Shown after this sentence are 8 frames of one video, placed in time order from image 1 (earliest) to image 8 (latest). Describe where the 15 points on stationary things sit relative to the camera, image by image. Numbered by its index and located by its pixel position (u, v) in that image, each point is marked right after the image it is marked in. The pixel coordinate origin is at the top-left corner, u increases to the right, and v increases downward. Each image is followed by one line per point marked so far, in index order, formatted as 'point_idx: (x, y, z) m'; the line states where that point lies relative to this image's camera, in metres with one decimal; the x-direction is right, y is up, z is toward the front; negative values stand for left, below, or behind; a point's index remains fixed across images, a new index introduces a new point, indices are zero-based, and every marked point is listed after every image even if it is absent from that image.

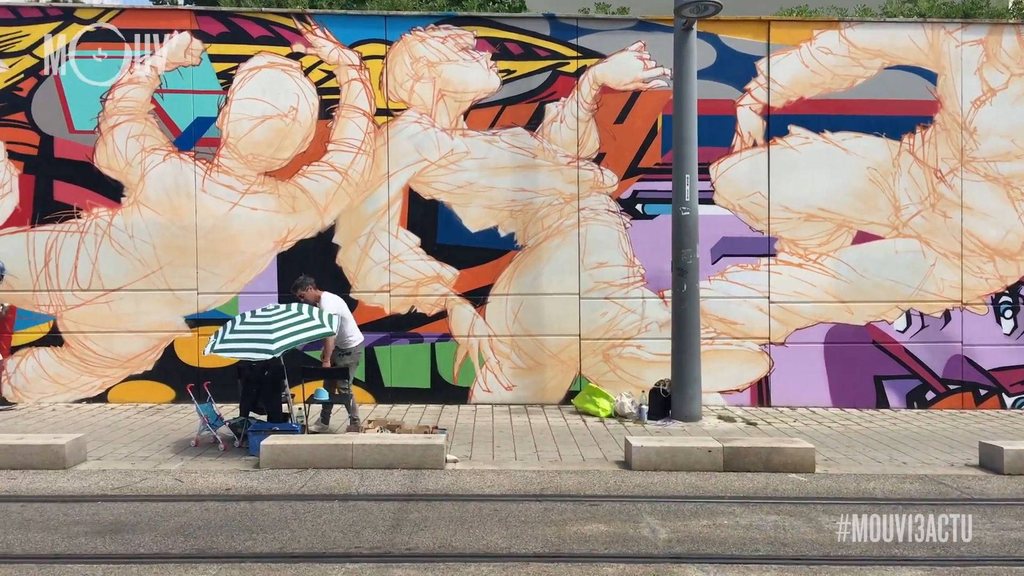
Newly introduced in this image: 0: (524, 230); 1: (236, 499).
0: (+0.1, +0.6, +9.3) m
1: (-1.7, -1.3, +5.2) m
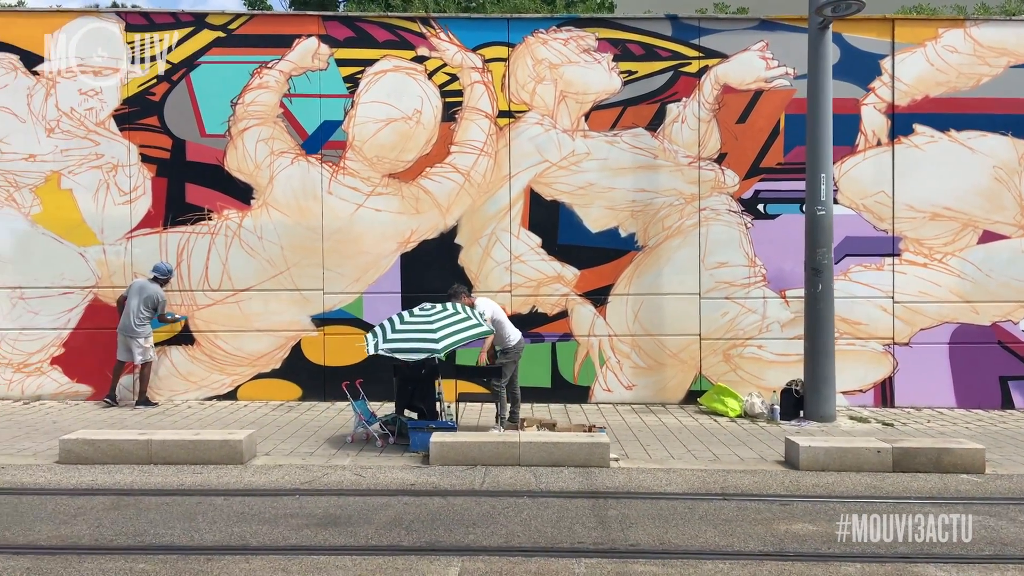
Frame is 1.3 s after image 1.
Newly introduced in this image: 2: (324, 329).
0: (+1.5, +0.6, +9.3) m
1: (-0.5, -1.3, +5.3) m
2: (-2.1, -0.5, +9.4) m
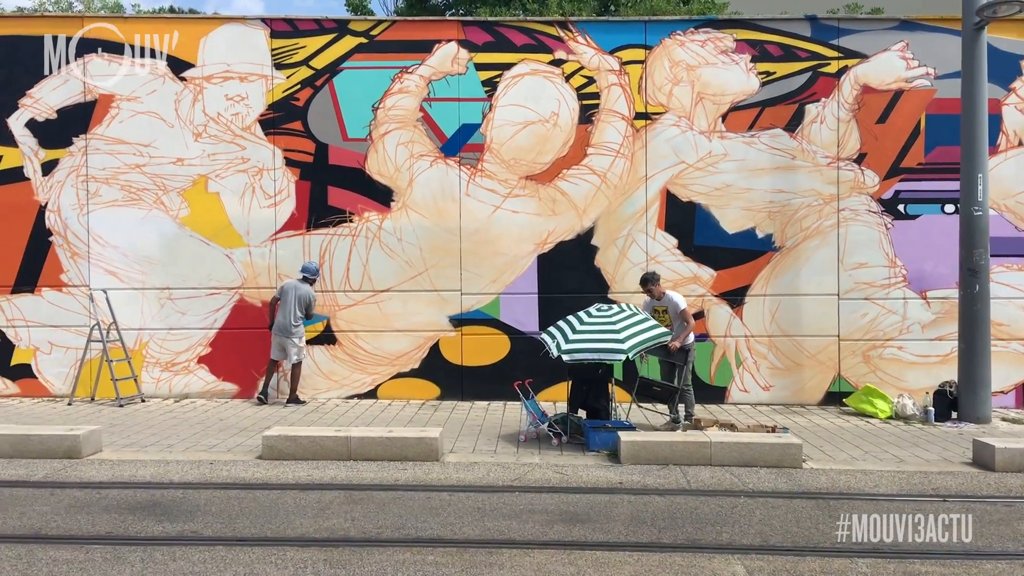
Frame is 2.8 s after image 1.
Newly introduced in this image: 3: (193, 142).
0: (+3.0, +0.6, +9.3) m
1: (+0.9, -1.3, +5.4) m
2: (-0.6, -0.5, +9.5) m
3: (-3.6, +1.7, +9.6) m
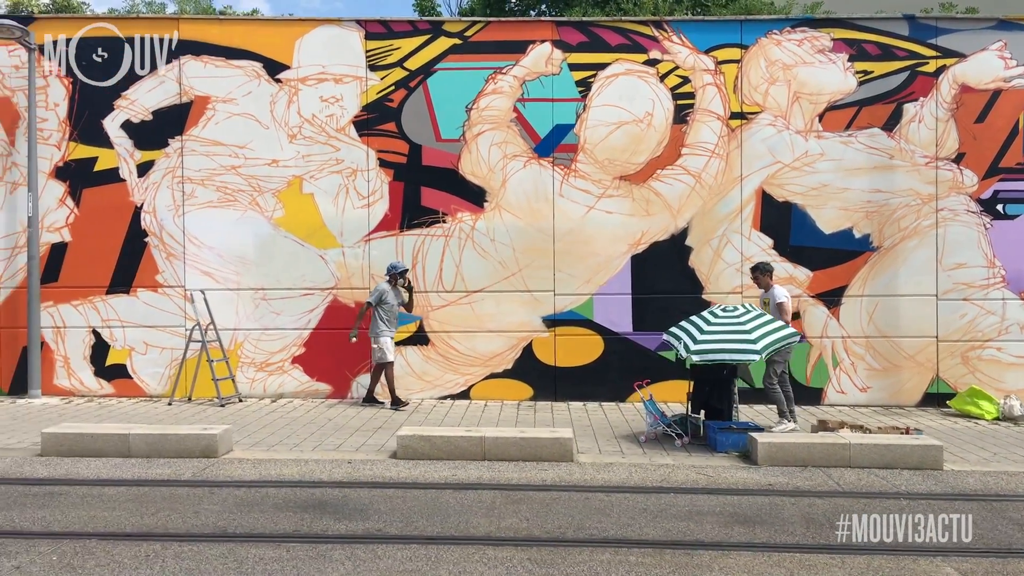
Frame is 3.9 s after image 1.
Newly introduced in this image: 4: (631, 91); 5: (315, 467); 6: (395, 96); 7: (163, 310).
0: (+4.1, +0.6, +9.3) m
1: (+1.9, -1.3, +5.4) m
2: (+0.5, -0.5, +9.5) m
3: (-2.6, +1.7, +9.6) m
4: (+1.3, +2.2, +9.5) m
5: (-1.4, -1.3, +6.2) m
6: (-1.3, +2.2, +9.5) m
7: (-4.0, -0.2, +9.7) m
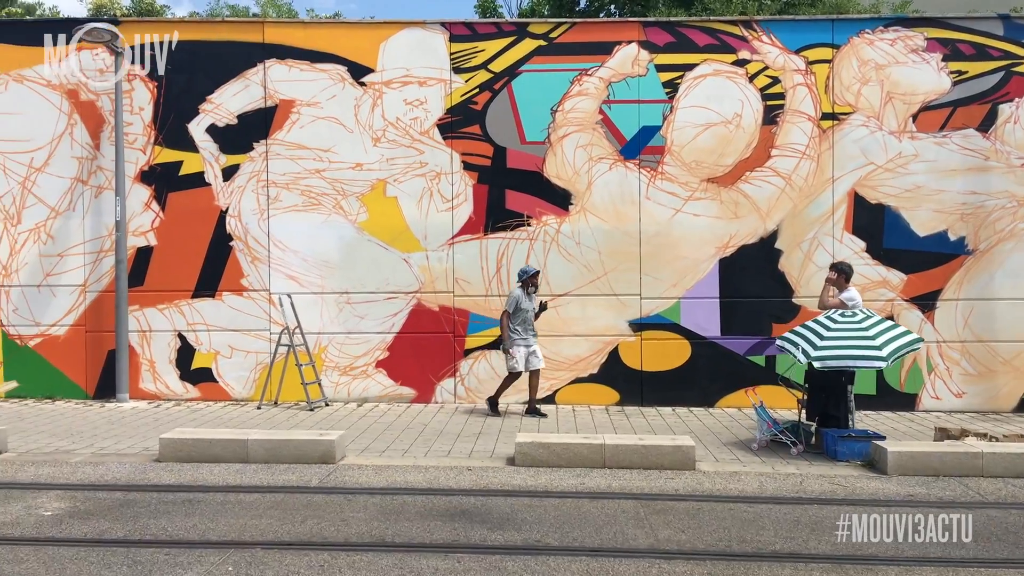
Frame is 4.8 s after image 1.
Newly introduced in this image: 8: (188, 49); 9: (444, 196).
0: (+5.0, +0.6, +9.1) m
1: (+2.7, -1.4, +5.3) m
2: (+1.5, -0.5, +9.4) m
3: (-1.6, +1.6, +9.6) m
4: (+2.3, +2.2, +9.3) m
5: (-0.5, -1.4, +6.2) m
6: (-0.4, +2.2, +9.5) m
7: (-3.0, -0.3, +9.7) m
8: (-3.7, +2.7, +9.6) m
9: (-0.8, +1.0, +9.5) m
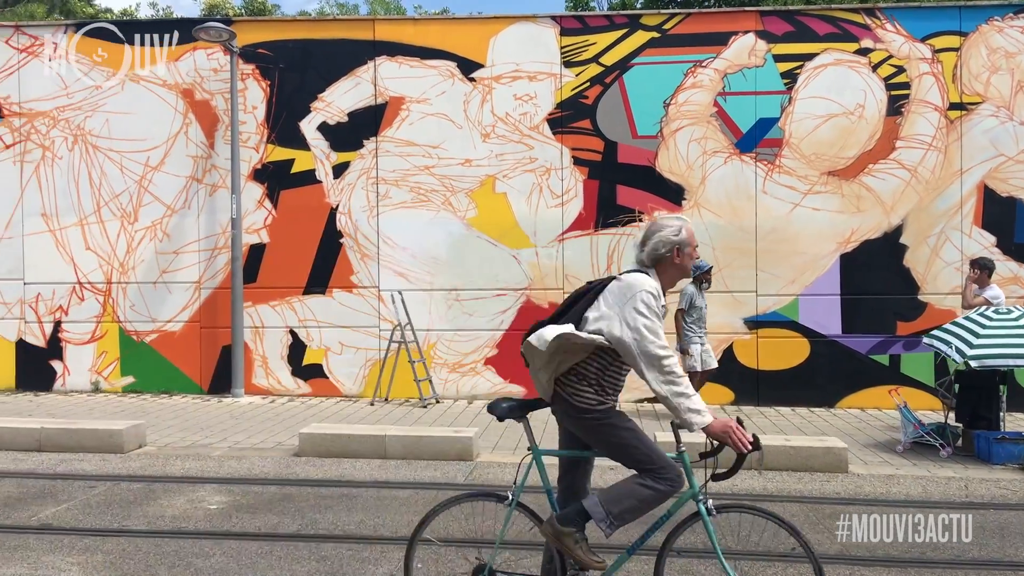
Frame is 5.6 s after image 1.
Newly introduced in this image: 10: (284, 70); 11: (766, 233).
0: (+6.3, +0.6, +8.7) m
1: (+3.7, -1.3, +5.0) m
2: (+2.7, -0.5, +9.2) m
3: (-0.3, +1.7, +9.5) m
4: (+3.5, +2.2, +9.1) m
5: (+0.5, -1.3, +6.0) m
6: (+0.9, +2.2, +9.4) m
7: (-1.8, -0.3, +9.7) m
8: (-2.4, +2.8, +9.7) m
9: (+0.5, +1.1, +9.4) m
10: (-2.6, +2.5, +9.7) m
11: (+2.8, +0.6, +9.2) m
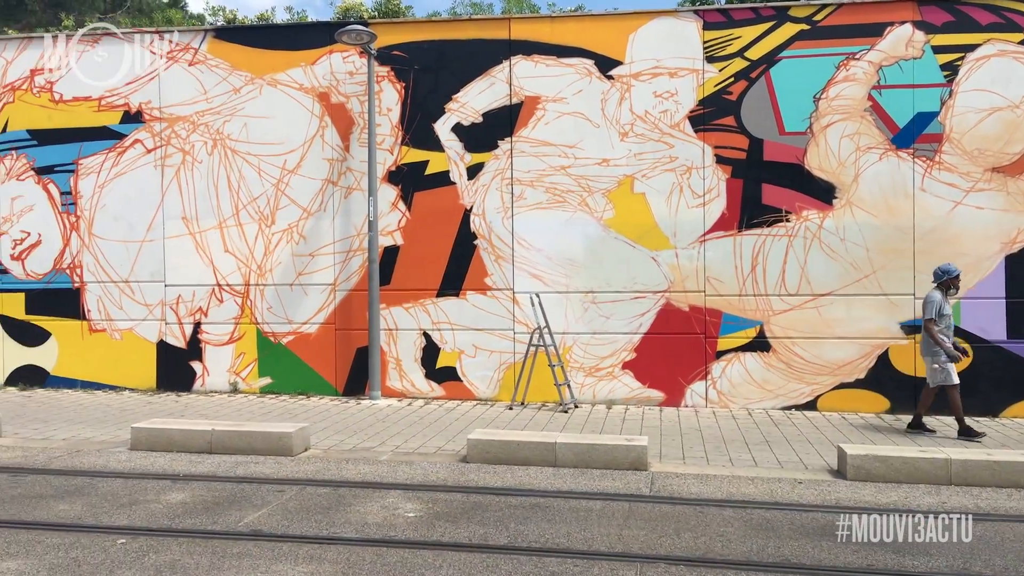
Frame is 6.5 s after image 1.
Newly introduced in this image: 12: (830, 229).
0: (+7.7, +0.6, +7.9) m
1: (+4.9, -1.4, +4.5) m
2: (+4.2, -0.5, +8.7) m
3: (+1.2, +1.6, +9.3) m
4: (+5.0, +2.2, +8.5) m
5: (+1.8, -1.4, +5.8) m
6: (+2.4, +2.2, +9.0) m
7: (-0.2, -0.3, +9.6) m
8: (-0.9, +2.7, +9.7) m
9: (+2.0, +1.1, +9.2) m
10: (-1.1, +2.5, +9.7) m
11: (+4.3, +0.6, +8.7) m
12: (+3.4, +0.6, +8.9) m
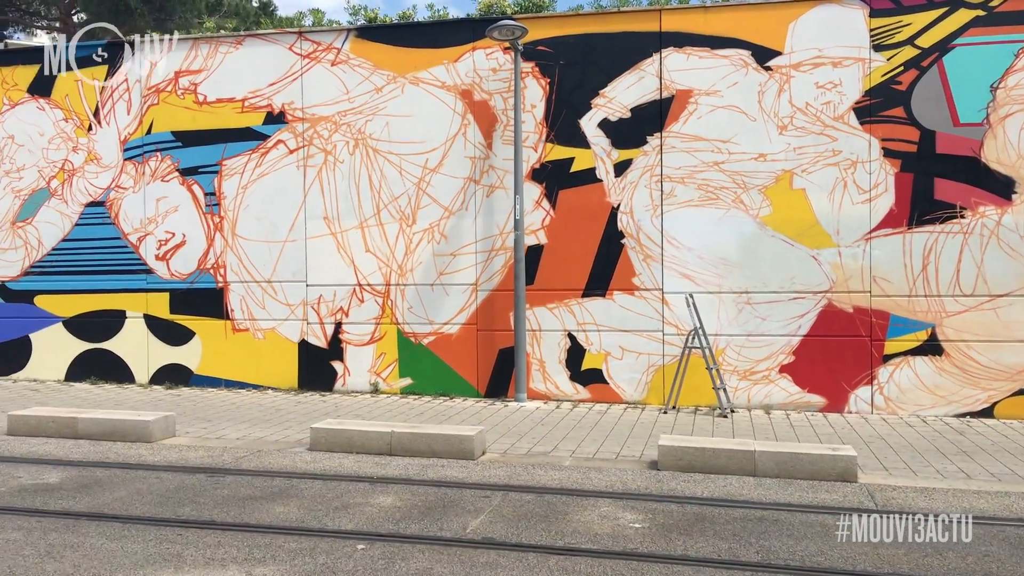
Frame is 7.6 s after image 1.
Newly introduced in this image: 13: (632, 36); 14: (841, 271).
0: (+9.2, +0.6, +7.1) m
1: (+6.2, -1.4, +3.8) m
2: (+5.8, -0.5, +8.1) m
3: (+2.8, +1.6, +8.9) m
4: (+6.6, +2.2, +7.9) m
5: (+3.1, -1.4, +5.4) m
6: (+4.0, +2.2, +8.6) m
7: (+1.4, -0.3, +9.3) m
8: (+0.8, +2.7, +9.4) m
9: (+3.6, +1.1, +8.7) m
10: (+0.6, +2.5, +9.5) m
11: (+5.9, +0.6, +8.1) m
12: (+5.0, +0.6, +8.4) m
13: (+1.3, +2.8, +9.3) m
14: (+3.4, +0.2, +8.8) m
